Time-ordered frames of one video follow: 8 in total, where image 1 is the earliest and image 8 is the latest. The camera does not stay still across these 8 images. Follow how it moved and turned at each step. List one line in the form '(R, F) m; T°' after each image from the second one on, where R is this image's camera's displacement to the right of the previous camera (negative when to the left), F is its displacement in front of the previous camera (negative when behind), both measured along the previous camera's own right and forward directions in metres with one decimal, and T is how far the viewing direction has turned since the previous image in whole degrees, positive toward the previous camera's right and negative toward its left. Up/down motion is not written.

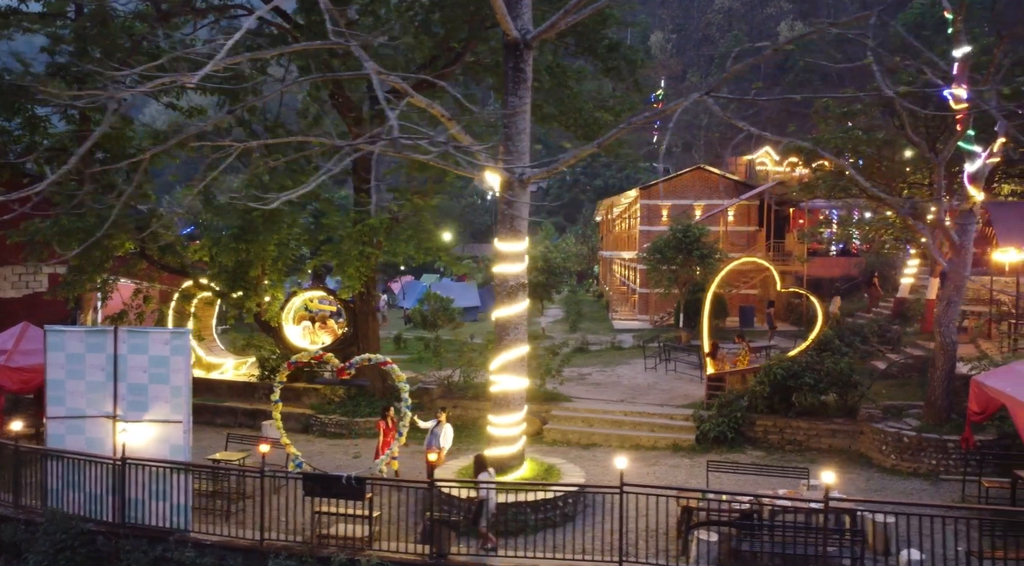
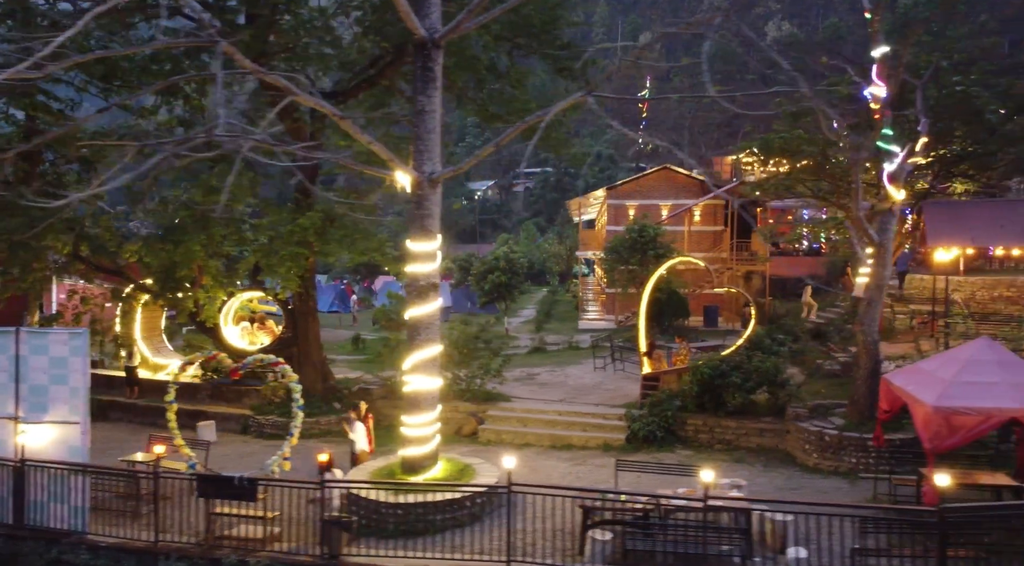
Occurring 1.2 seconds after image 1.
(+1.1, 0.0) m; +1°
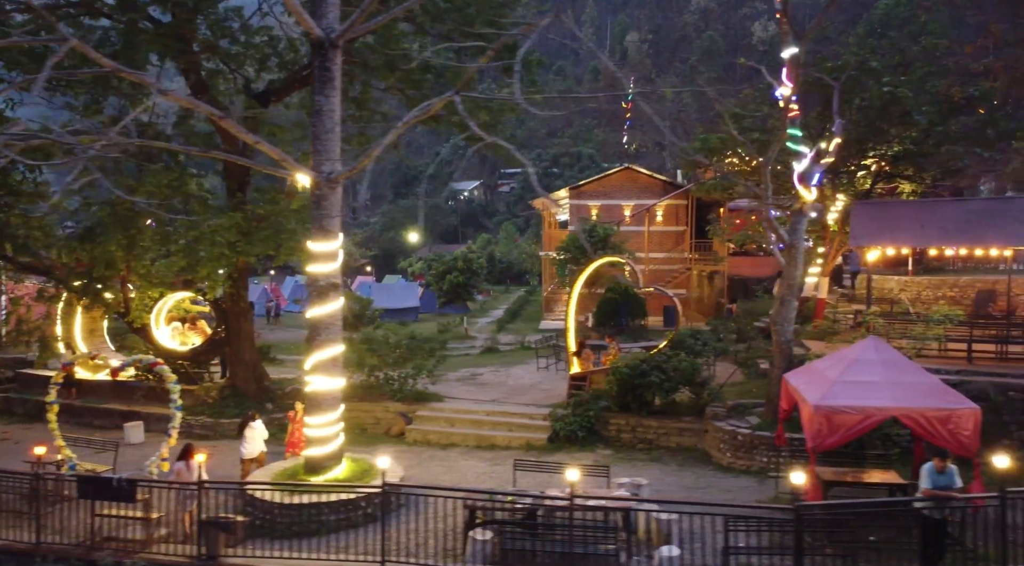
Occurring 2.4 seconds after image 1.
(+1.2, 0.0) m; +1°
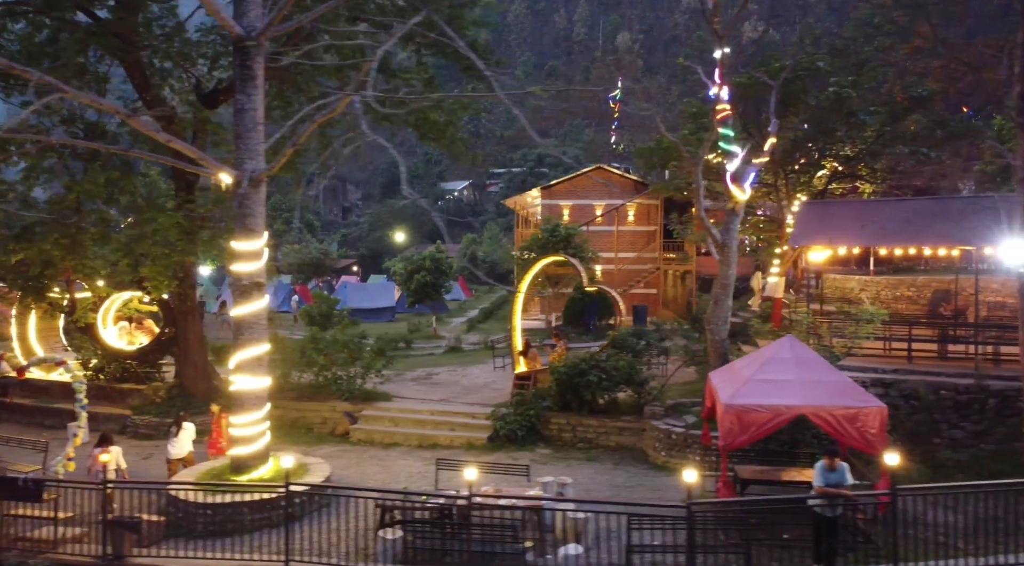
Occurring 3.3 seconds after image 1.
(+0.9, 0.0) m; +1°
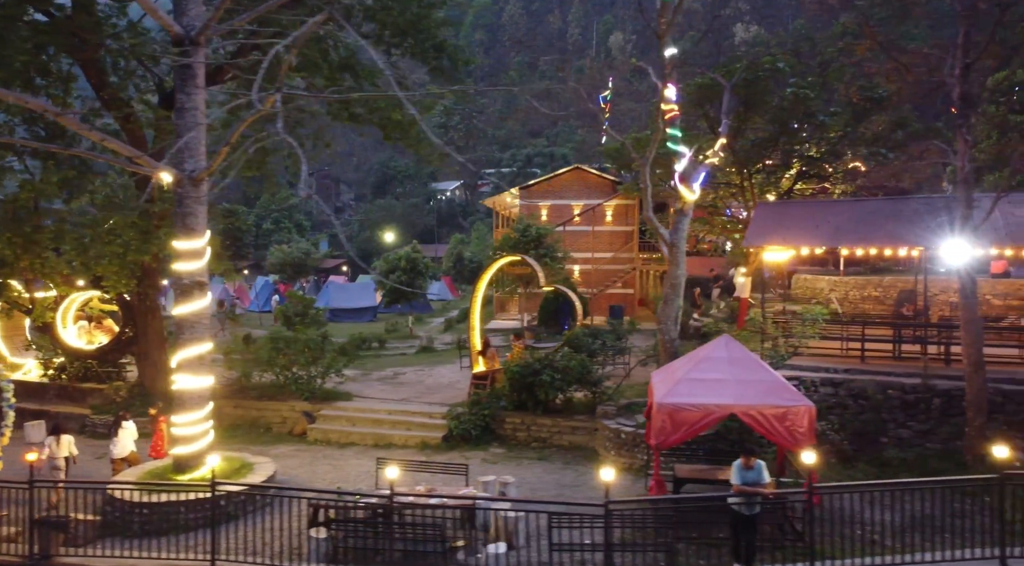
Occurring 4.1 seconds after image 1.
(+0.7, 0.0) m; 0°
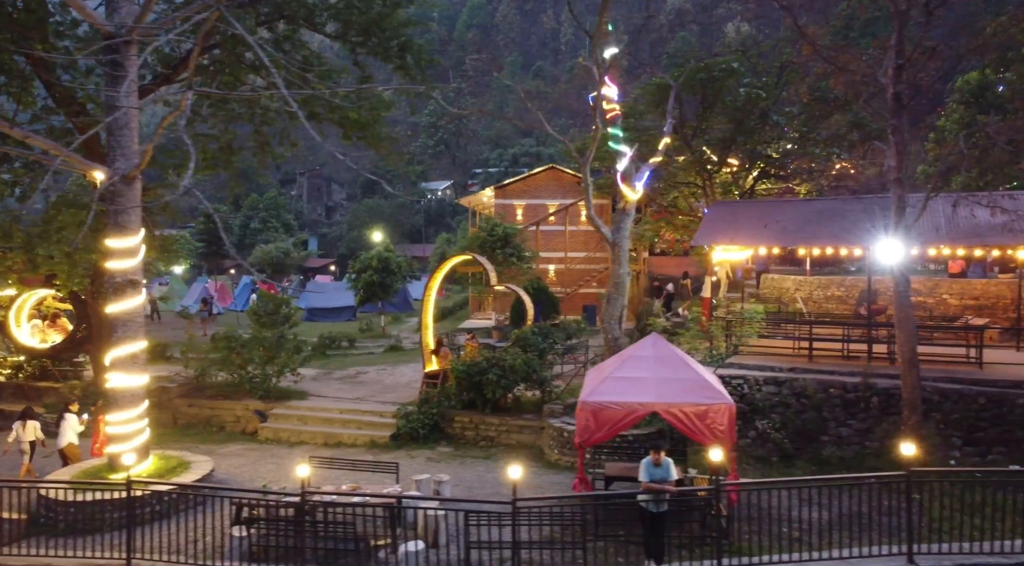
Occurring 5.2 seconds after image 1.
(+0.8, 0.0) m; +1°
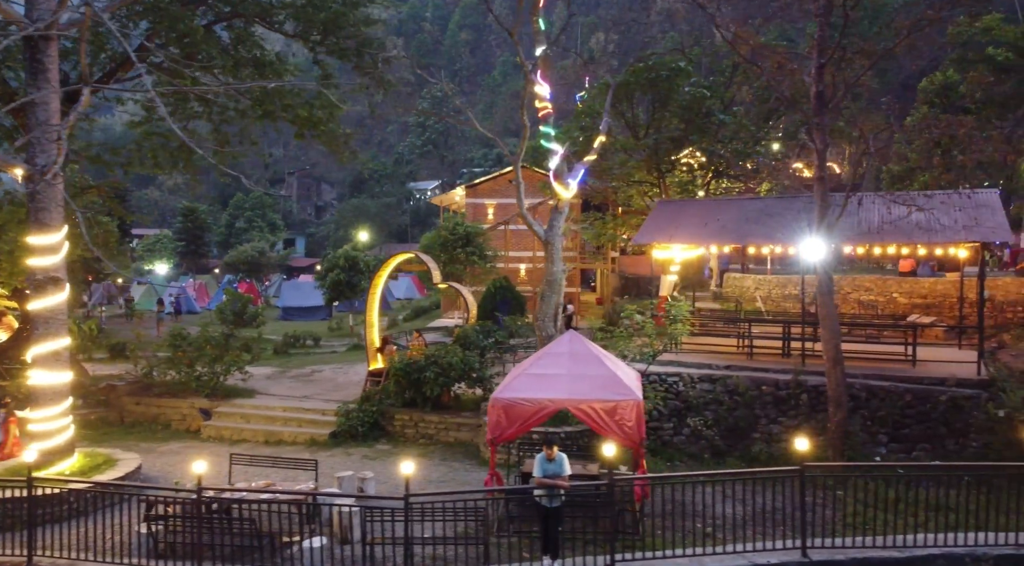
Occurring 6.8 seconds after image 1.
(+0.9, 0.0) m; +1°
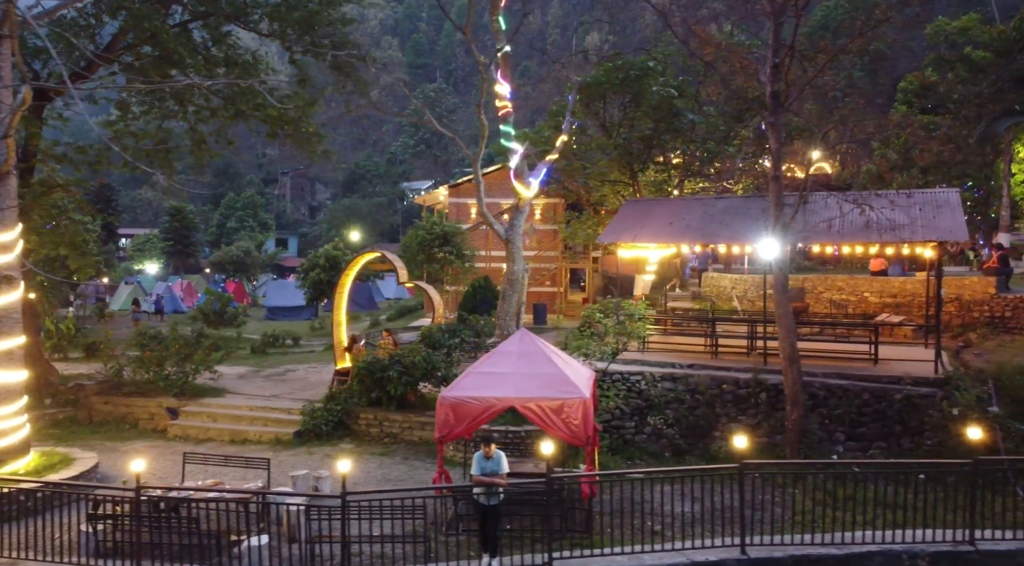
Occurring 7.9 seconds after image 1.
(+0.5, 0.0) m; 0°
